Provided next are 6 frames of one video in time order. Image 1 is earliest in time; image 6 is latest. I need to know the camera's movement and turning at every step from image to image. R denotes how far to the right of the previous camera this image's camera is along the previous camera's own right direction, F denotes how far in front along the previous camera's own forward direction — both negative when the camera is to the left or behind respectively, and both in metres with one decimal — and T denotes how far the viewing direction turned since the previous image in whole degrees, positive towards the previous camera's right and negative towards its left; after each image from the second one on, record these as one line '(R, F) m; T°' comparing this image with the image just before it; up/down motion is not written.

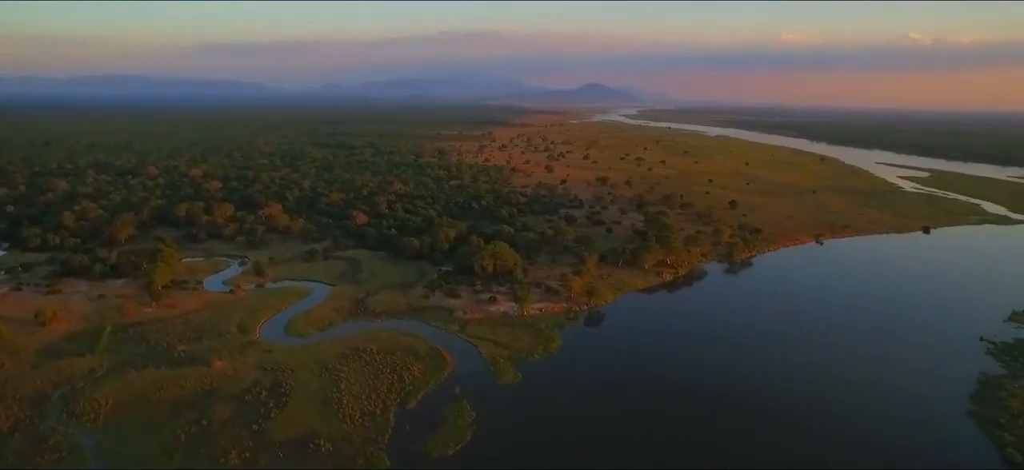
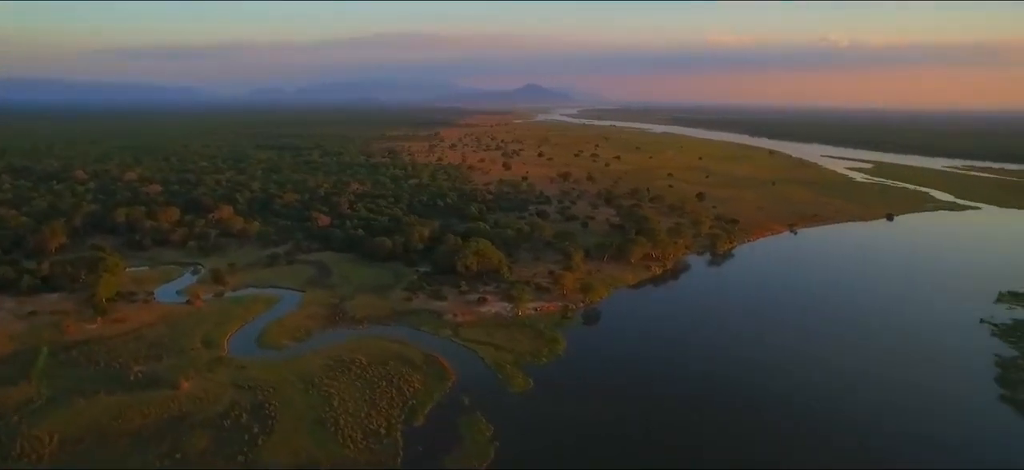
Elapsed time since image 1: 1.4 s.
(-2.7, +2.9) m; +5°
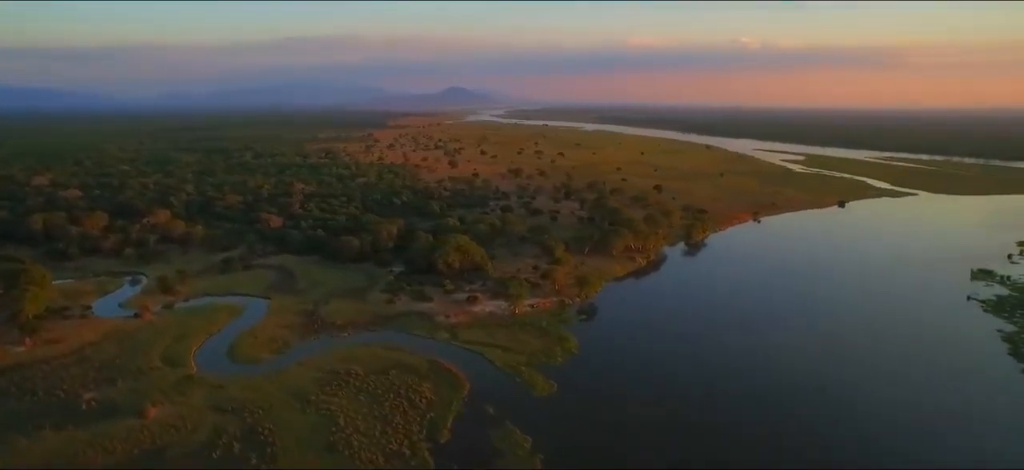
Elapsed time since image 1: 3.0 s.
(-3.3, +2.9) m; +7°
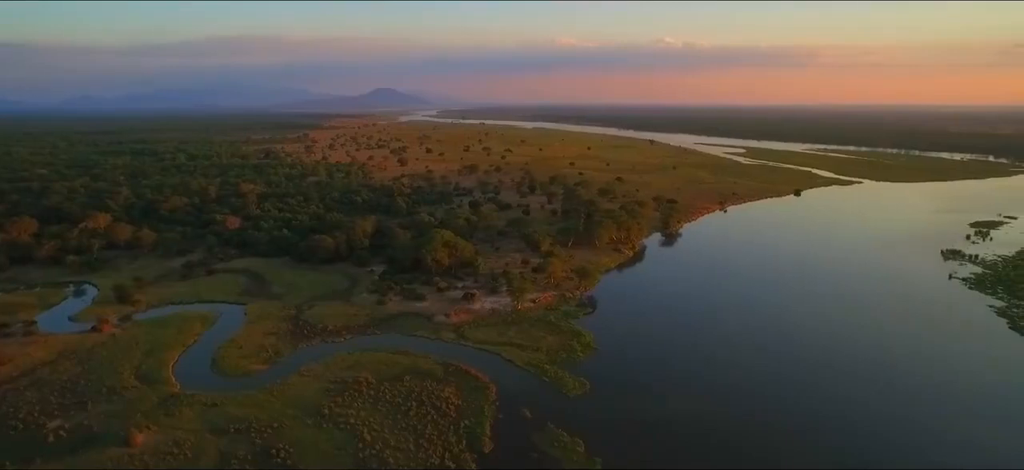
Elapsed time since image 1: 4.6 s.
(-3.1, +2.1) m; +6°
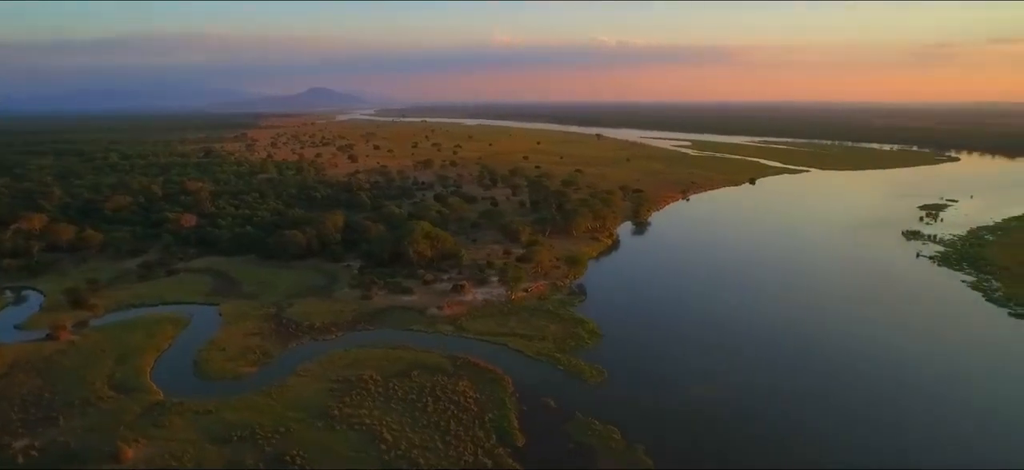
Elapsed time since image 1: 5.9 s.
(-2.3, +1.3) m; +5°
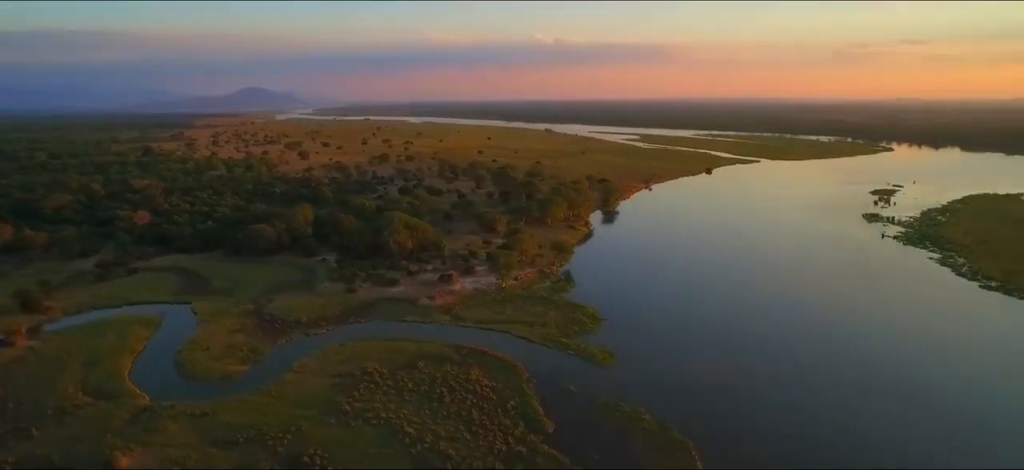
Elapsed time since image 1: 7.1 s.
(-1.9, +1.0) m; +5°
